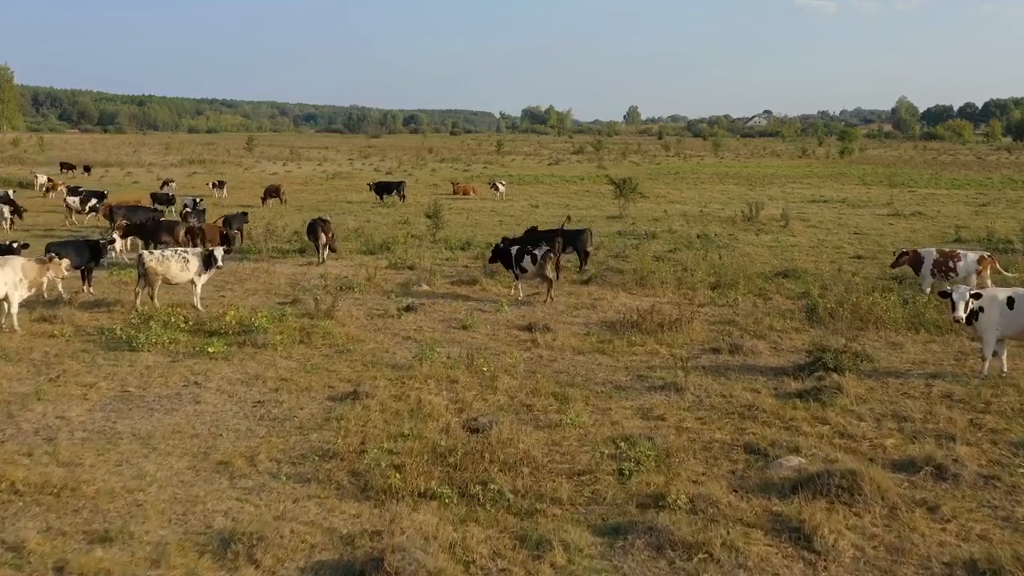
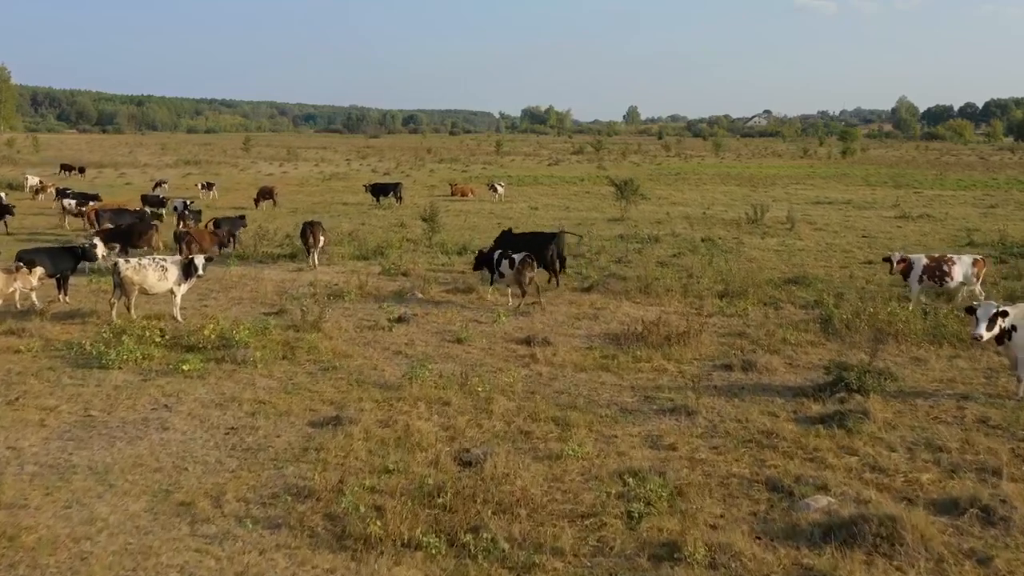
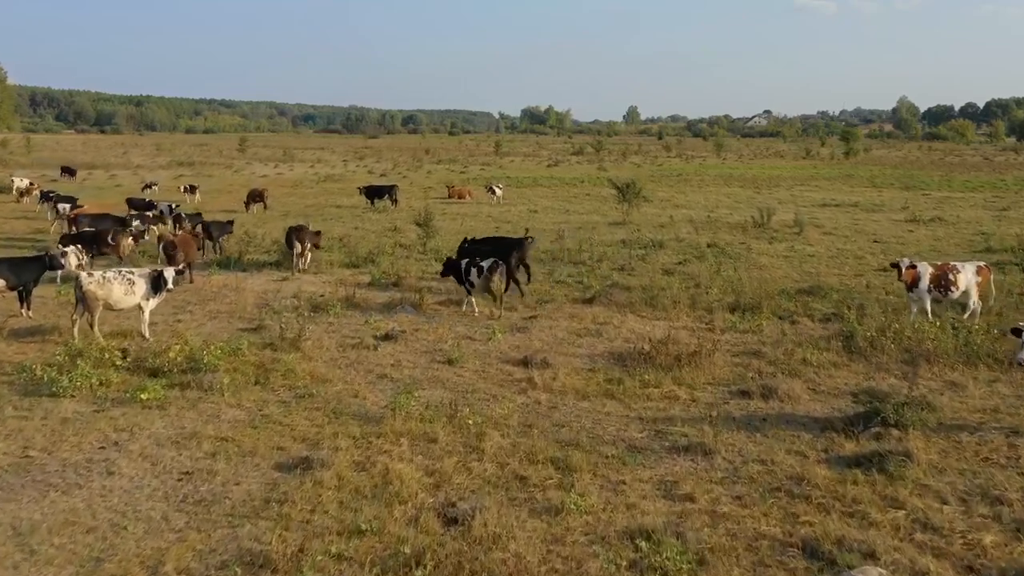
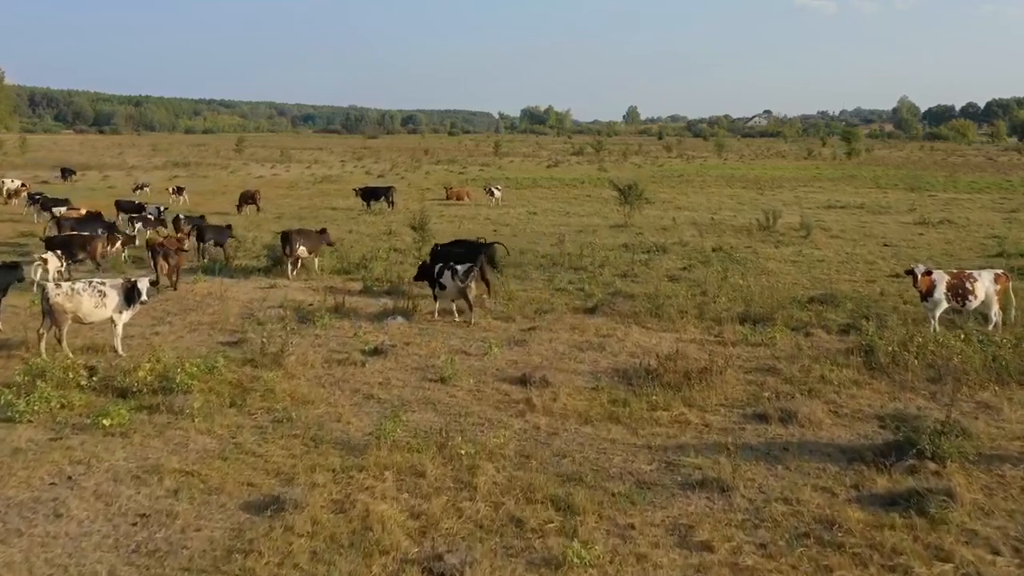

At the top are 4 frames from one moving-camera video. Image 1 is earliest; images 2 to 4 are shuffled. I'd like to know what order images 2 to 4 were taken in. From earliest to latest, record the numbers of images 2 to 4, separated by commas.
2, 3, 4
